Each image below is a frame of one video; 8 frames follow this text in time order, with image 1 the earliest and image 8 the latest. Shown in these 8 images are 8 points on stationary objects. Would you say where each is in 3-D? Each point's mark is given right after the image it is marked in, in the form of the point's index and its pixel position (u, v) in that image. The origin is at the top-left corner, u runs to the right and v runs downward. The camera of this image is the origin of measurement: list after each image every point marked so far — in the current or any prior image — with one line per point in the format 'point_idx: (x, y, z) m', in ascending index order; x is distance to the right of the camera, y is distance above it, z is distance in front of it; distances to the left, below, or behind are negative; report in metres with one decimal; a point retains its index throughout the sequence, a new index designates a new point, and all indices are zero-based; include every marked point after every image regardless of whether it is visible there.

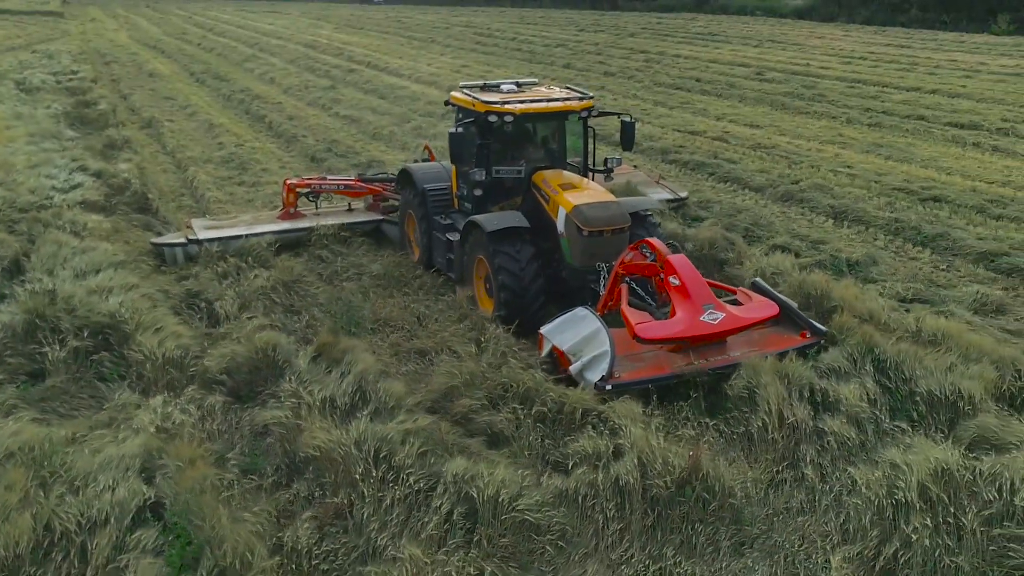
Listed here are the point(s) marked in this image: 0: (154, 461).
0: (-1.5, -0.8, +4.4) m
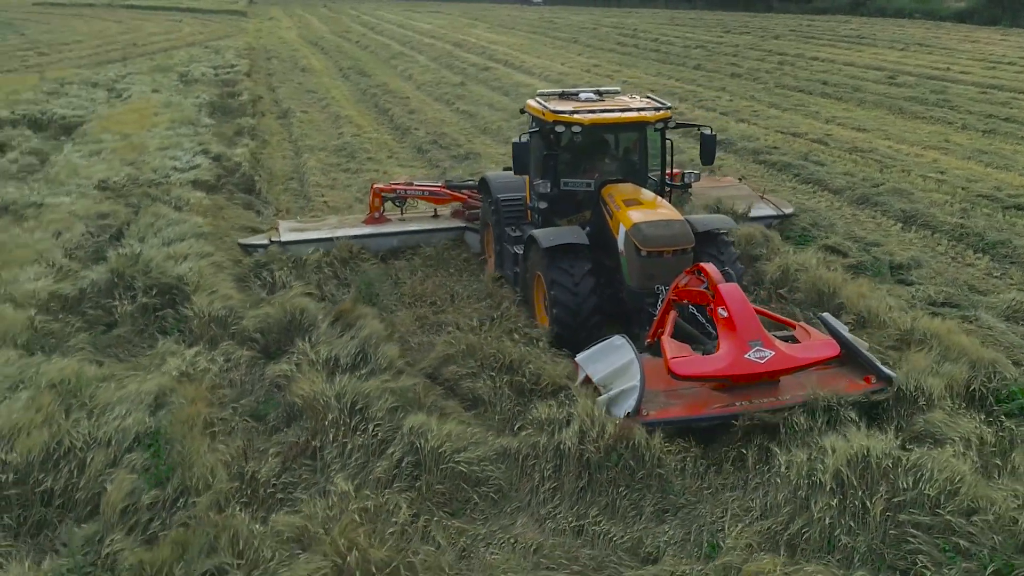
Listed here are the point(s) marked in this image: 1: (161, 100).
0: (-1.7, -0.6, +5.1) m
1: (-5.1, +2.9, +14.9) m
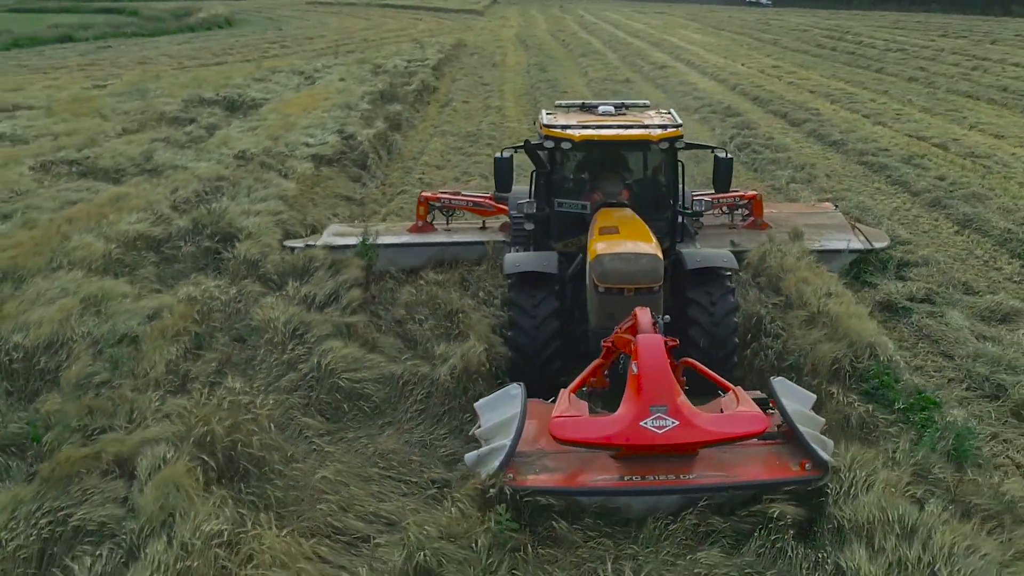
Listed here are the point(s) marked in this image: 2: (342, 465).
0: (-2.2, -0.2, +6.4) m
1: (-2.8, +3.4, +16.7) m
2: (-0.8, -0.9, +5.0) m
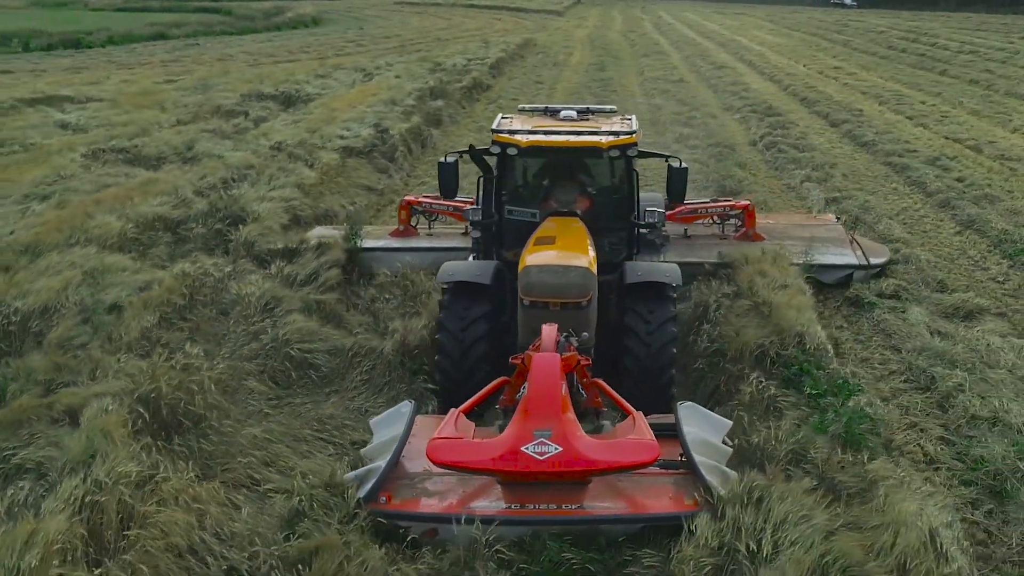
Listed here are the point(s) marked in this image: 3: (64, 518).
0: (-2.5, 0.0, +6.9) m
1: (-2.0, +3.6, +17.2) m
2: (-1.2, -0.7, +5.4) m
3: (-1.8, -0.9, +4.0) m
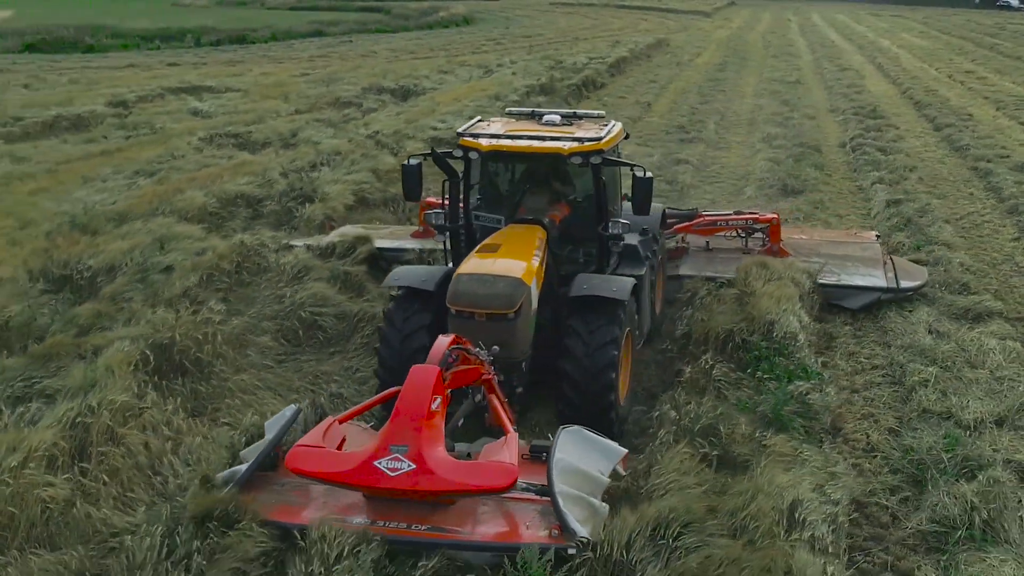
0: (-2.3, +0.3, +7.7) m
1: (0.0, +3.7, +17.8) m
2: (-1.4, -0.5, +6.0) m
3: (-2.2, -0.7, +4.8) m
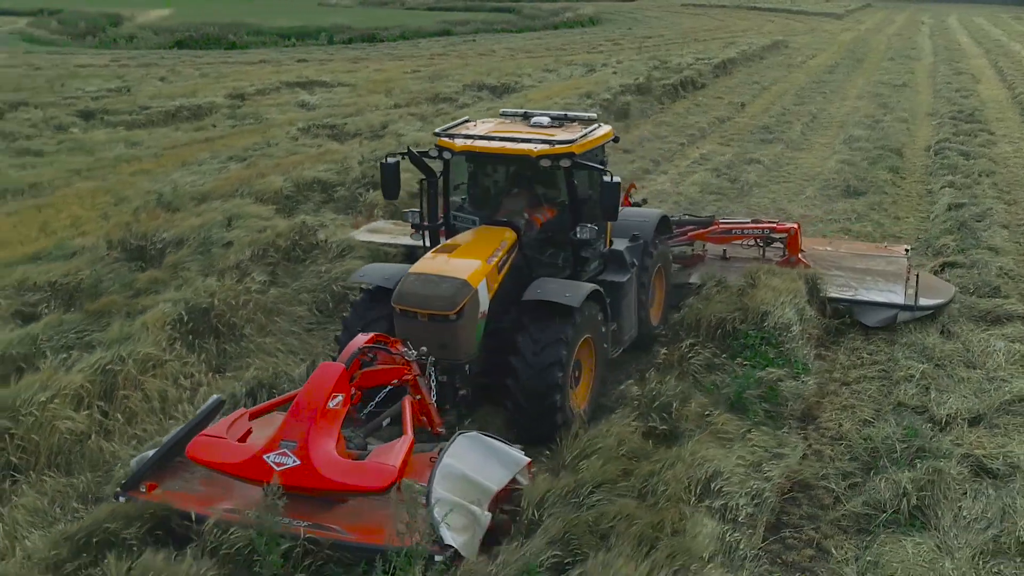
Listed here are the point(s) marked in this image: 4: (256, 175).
0: (-2.0, +0.5, +8.4) m
1: (+1.8, +3.8, +18.0) m
2: (-1.4, -0.4, +6.5) m
3: (-2.3, -0.5, +5.4) m
4: (-2.6, +1.1, +10.4) m
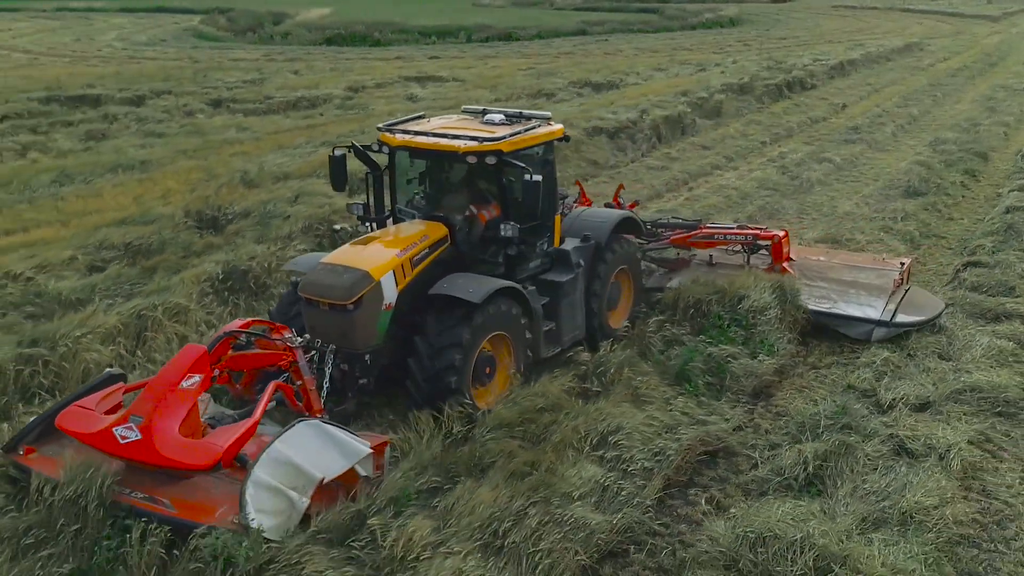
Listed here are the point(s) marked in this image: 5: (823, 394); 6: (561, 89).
0: (-1.7, +0.7, +9.1) m
1: (+3.7, +3.8, +18.1) m
2: (-1.4, -0.1, +7.2) m
3: (-2.4, -0.2, +6.3) m
4: (-1.9, +1.4, +11.2) m
5: (+1.7, -0.6, +5.6) m
6: (+0.7, +3.1, +16.3) m
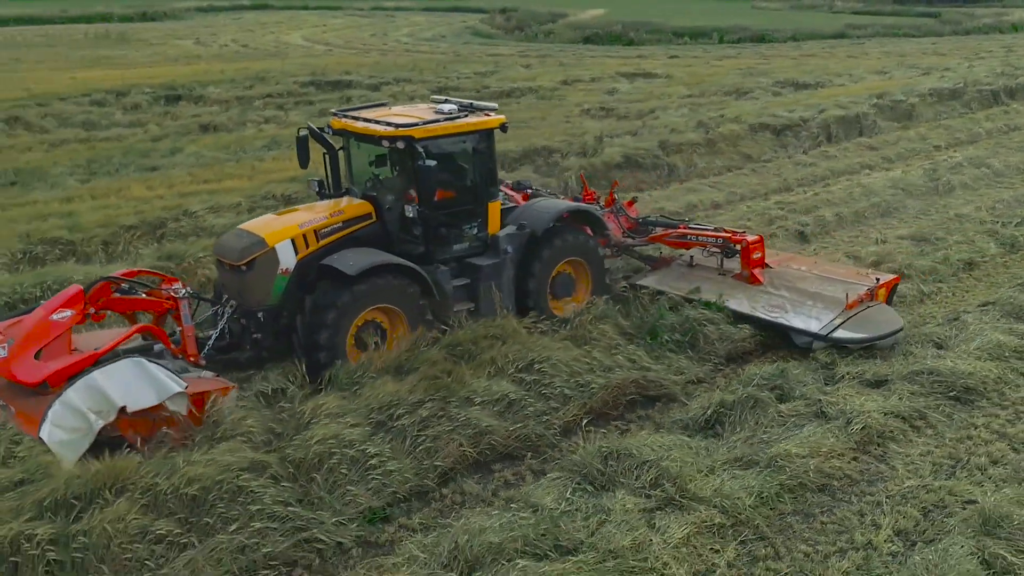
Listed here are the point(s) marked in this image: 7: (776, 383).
0: (-0.5, +1.1, +10.3) m
1: (+7.4, +3.6, +17.4) m
2: (-0.8, +0.3, +8.4) m
3: (-2.1, +0.3, +7.8) m
4: (-0.1, +1.8, +12.3) m
5: (+1.6, -0.4, +6.0) m
6: (+4.0, +3.2, +16.5) m
7: (+1.5, -0.5, +5.5) m
